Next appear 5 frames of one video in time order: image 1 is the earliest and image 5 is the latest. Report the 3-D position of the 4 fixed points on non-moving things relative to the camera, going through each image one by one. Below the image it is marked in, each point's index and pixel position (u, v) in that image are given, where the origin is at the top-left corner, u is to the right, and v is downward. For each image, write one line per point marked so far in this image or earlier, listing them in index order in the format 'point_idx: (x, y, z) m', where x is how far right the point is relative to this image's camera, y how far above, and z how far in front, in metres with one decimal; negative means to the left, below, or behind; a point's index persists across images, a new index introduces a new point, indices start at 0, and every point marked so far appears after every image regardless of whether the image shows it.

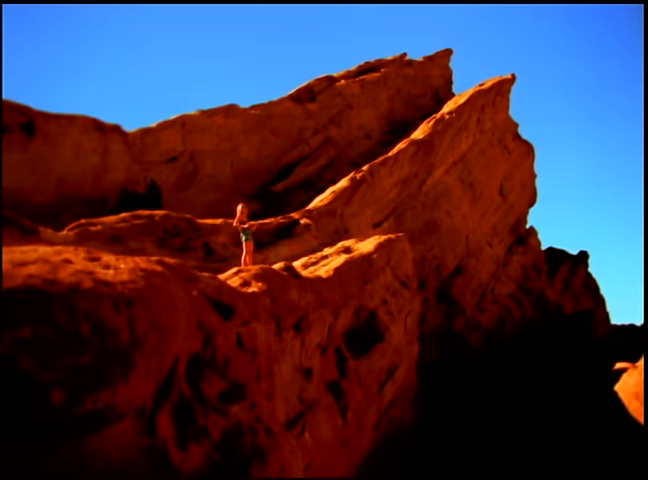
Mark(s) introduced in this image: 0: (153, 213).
0: (-2.7, +0.4, +12.6) m
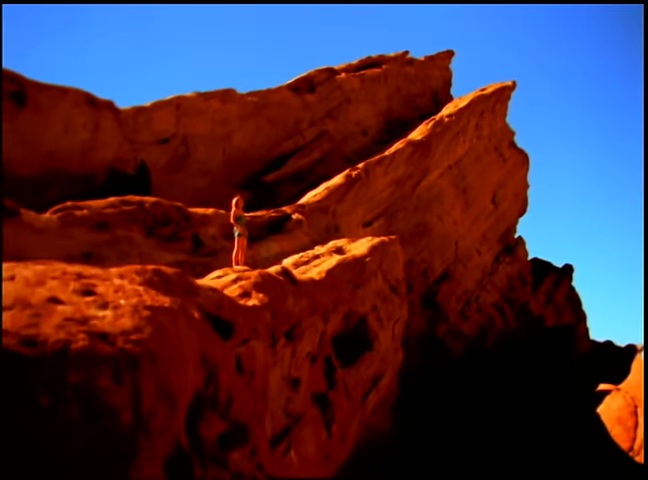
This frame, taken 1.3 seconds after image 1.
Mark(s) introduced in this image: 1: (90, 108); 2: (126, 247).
0: (-2.7, +0.6, +12.0) m
1: (-3.7, +2.1, +12.4) m
2: (-2.8, -0.2, +11.3) m
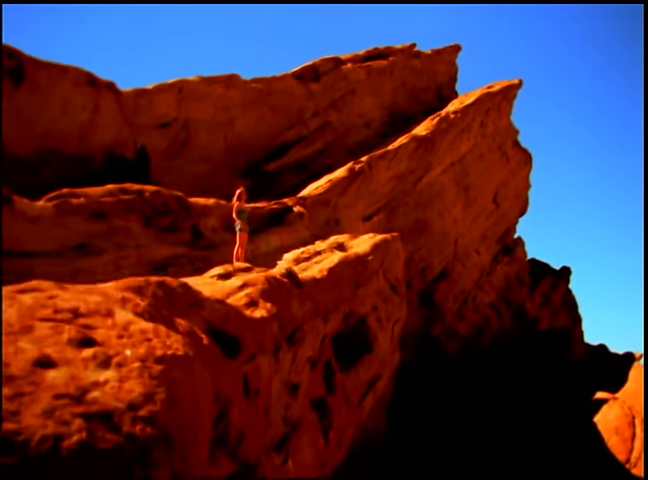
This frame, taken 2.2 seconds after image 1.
0: (-2.6, +0.8, +11.5) m
1: (-3.5, +2.3, +11.9) m
2: (-2.7, 0.0, +10.9) m
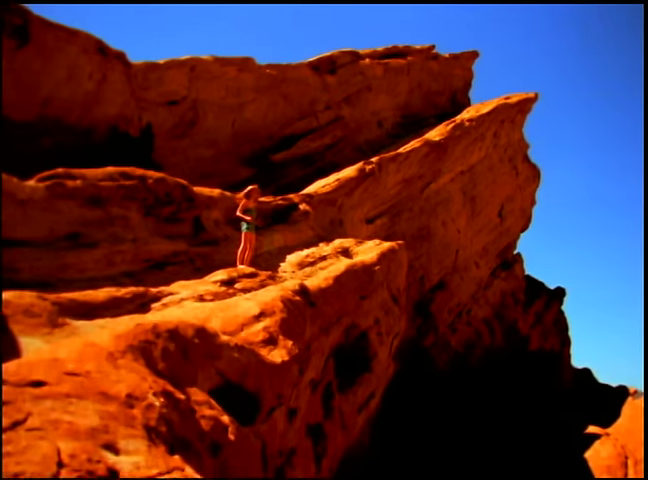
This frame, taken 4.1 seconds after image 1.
0: (-2.4, +0.9, +10.7) m
1: (-3.1, +2.5, +11.1) m
2: (-2.6, +0.2, +10.0) m
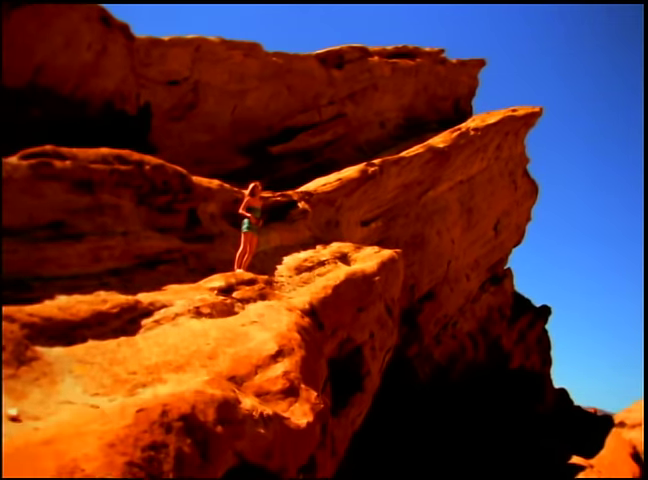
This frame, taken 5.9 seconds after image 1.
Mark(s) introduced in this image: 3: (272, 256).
0: (-2.2, +1.1, +9.8) m
1: (-2.9, +2.7, +10.2) m
2: (-2.5, +0.3, +9.2) m
3: (-0.9, -0.3, +13.1) m
